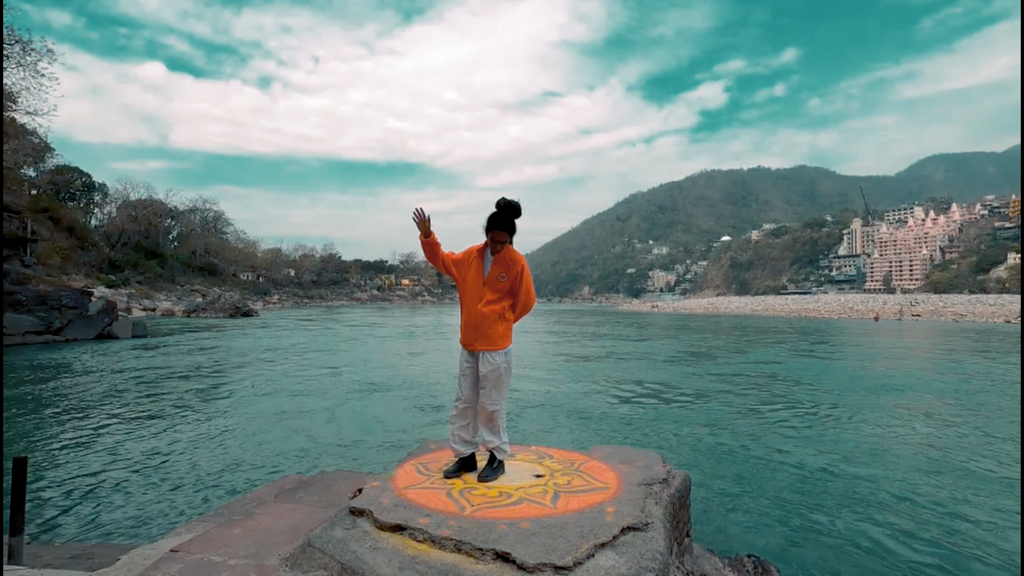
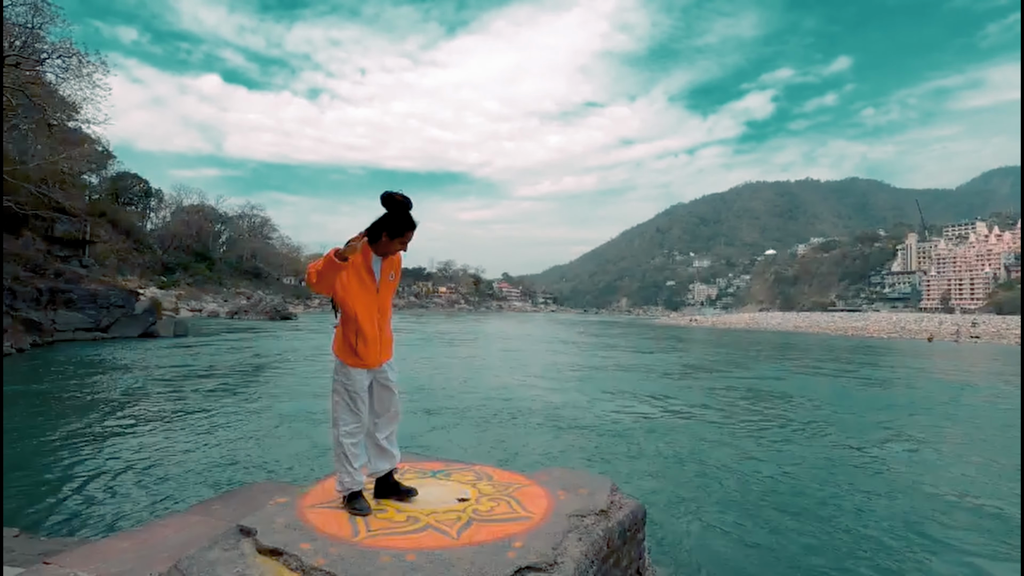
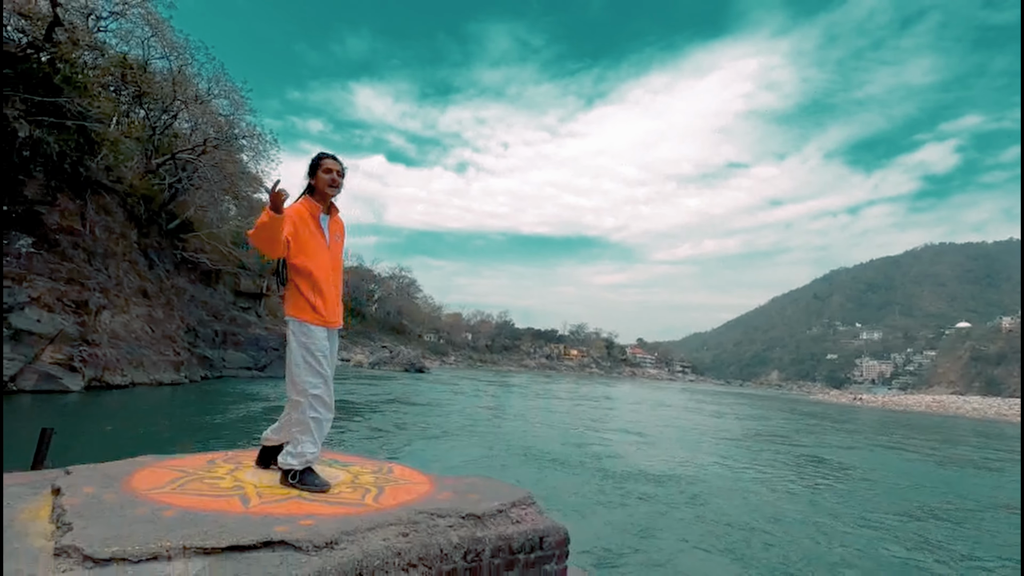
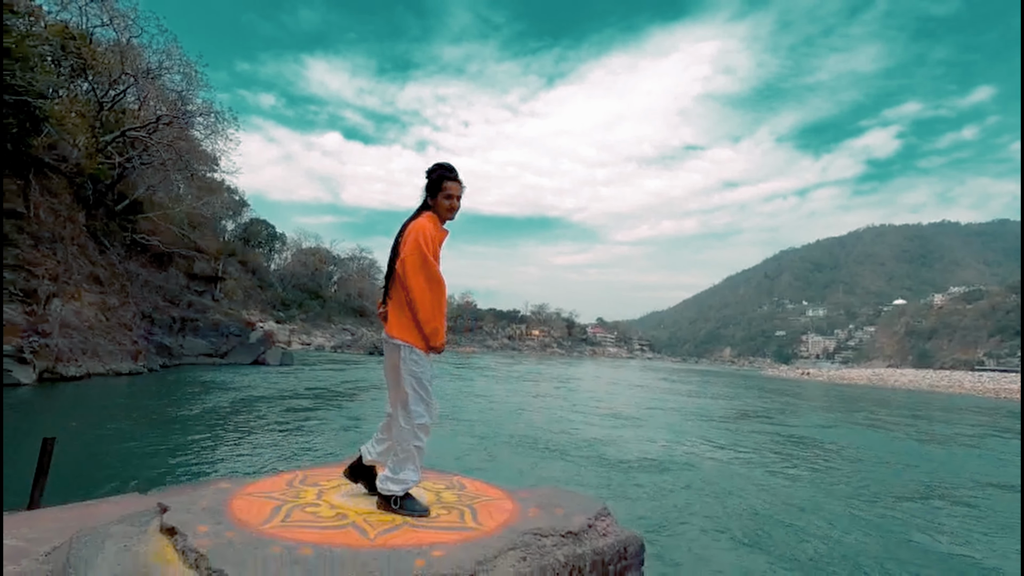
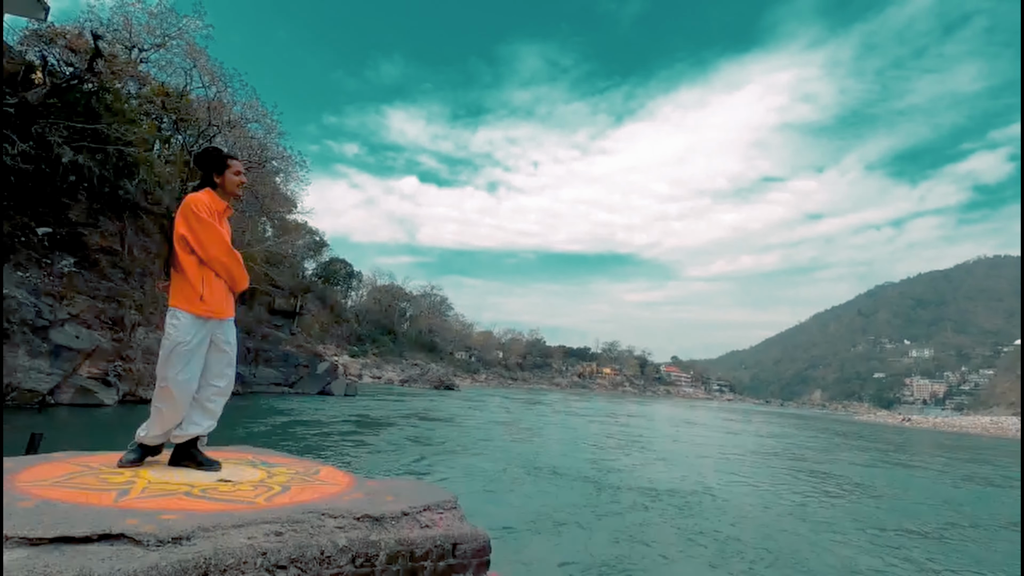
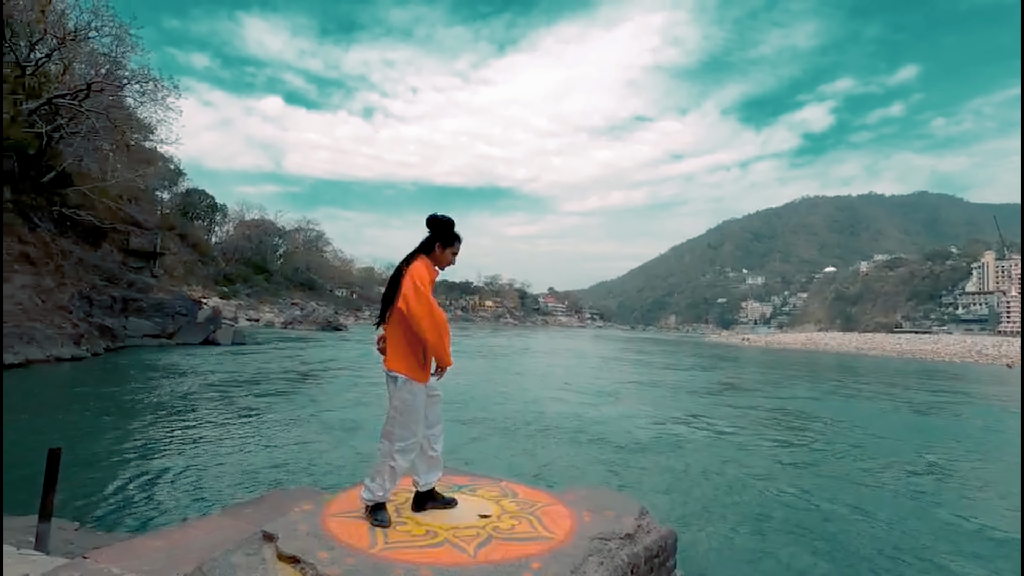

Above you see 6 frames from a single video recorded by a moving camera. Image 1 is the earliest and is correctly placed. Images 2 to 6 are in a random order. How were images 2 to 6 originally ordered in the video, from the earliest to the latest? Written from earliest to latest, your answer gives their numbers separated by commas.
2, 6, 4, 3, 5
